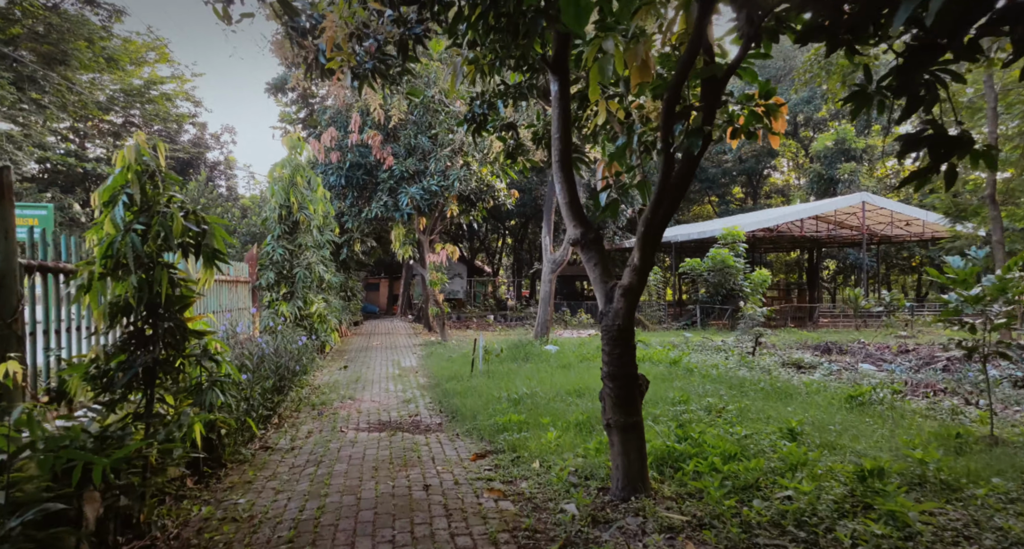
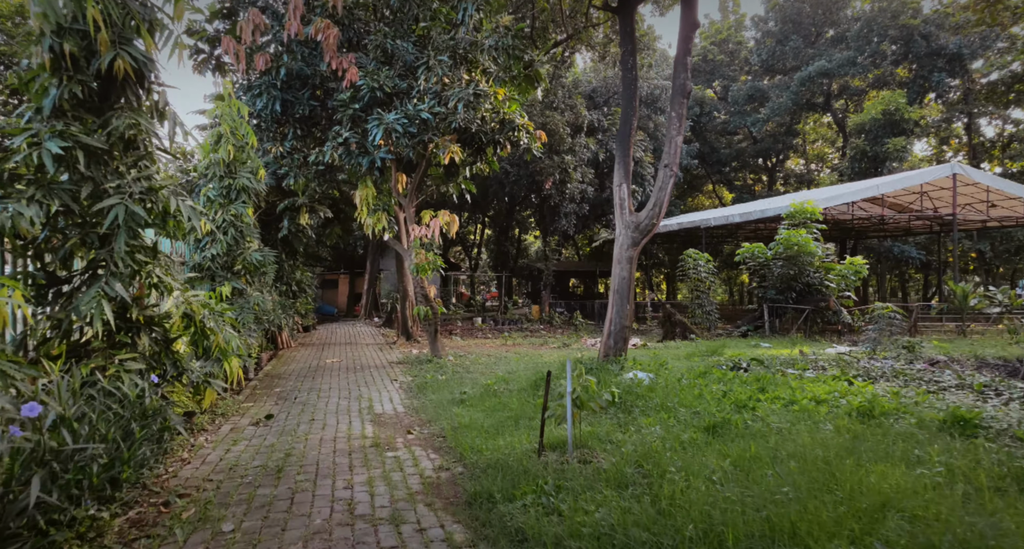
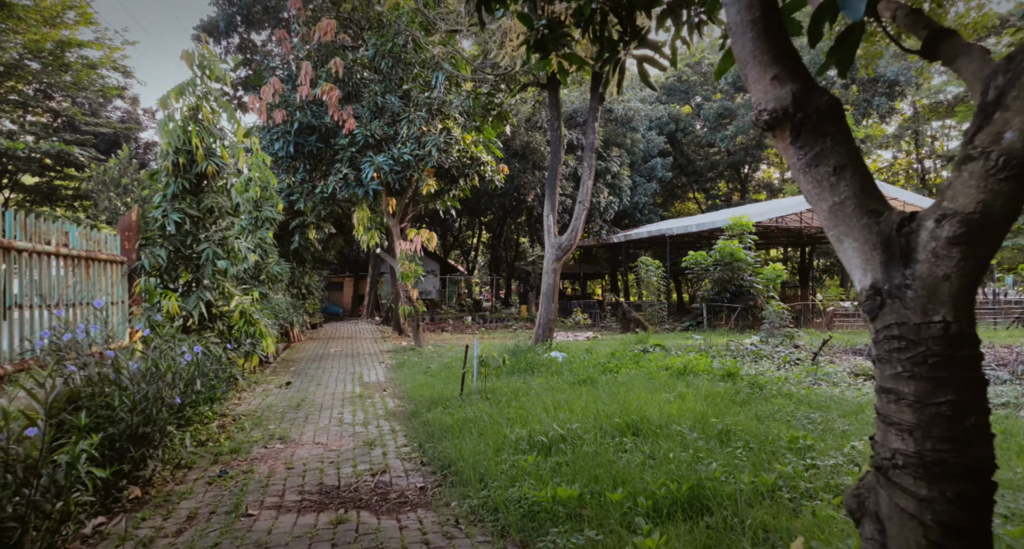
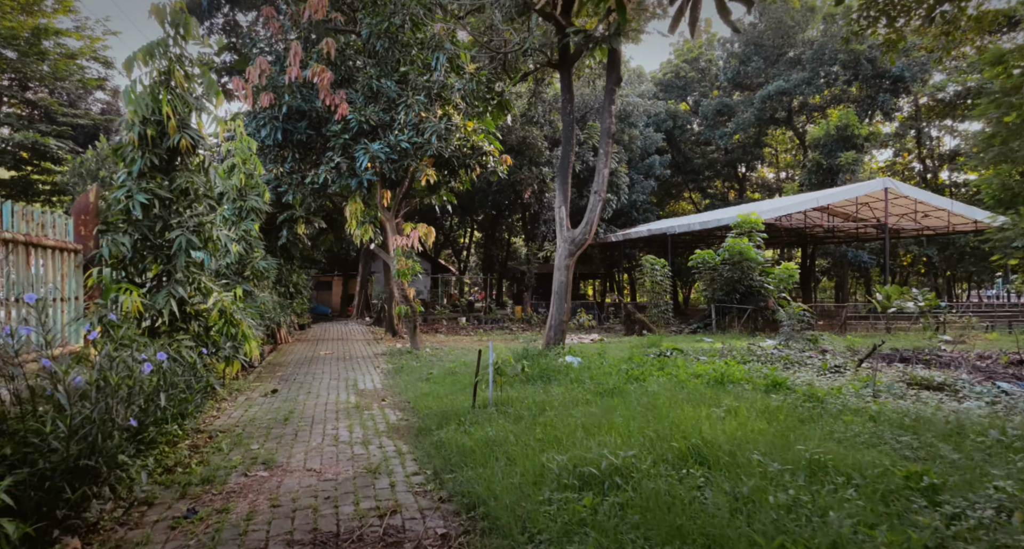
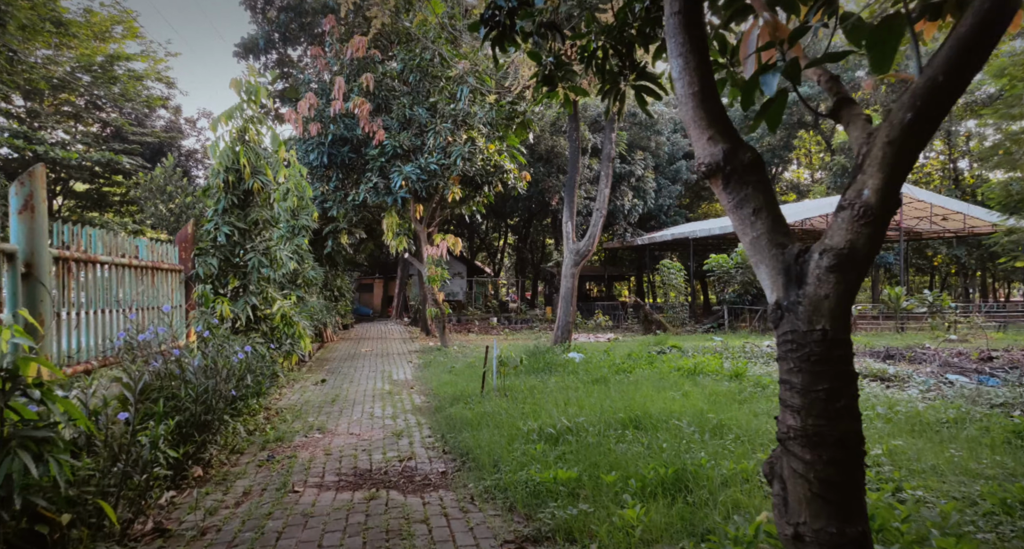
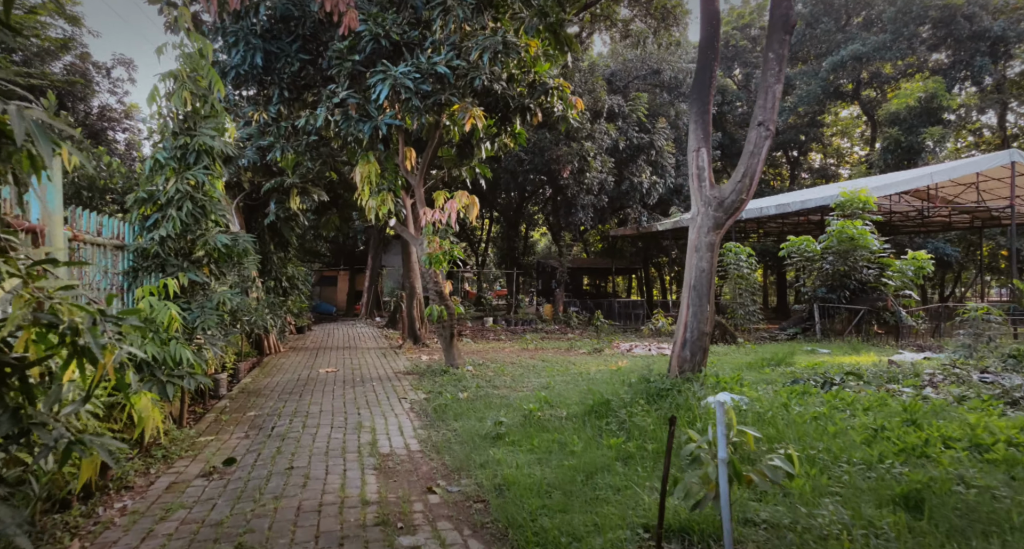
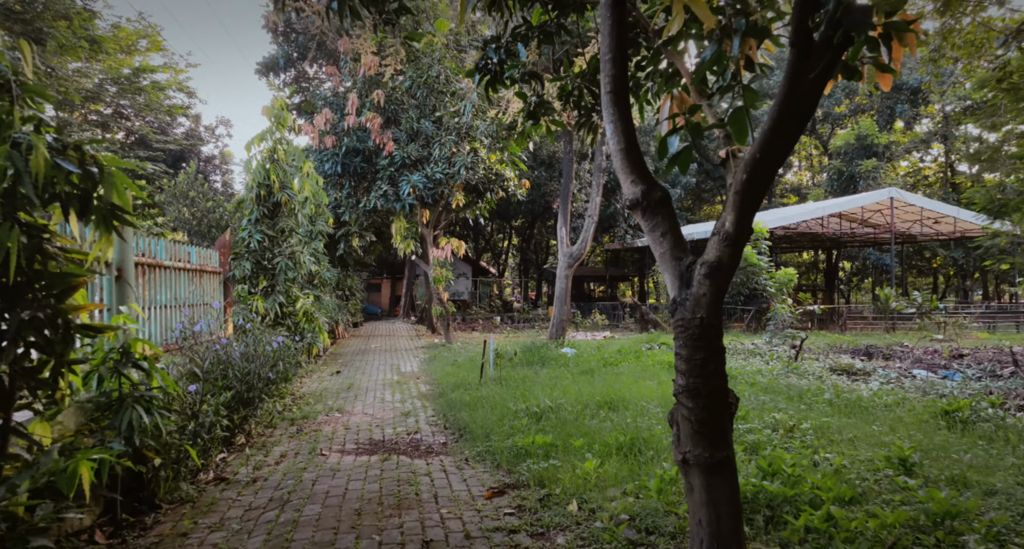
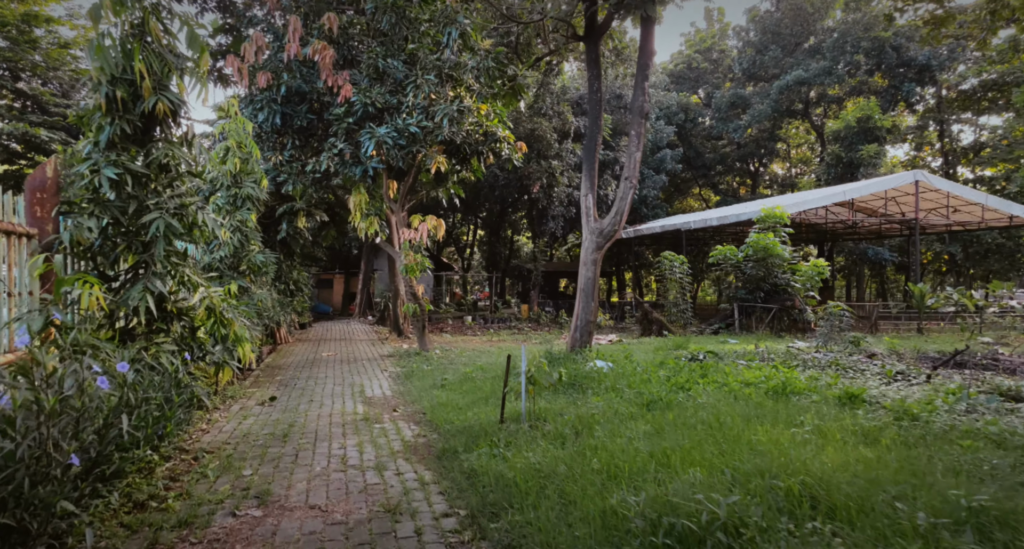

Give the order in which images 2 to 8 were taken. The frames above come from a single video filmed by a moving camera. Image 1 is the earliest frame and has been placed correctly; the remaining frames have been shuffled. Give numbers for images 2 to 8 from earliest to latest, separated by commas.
7, 5, 3, 4, 8, 2, 6
